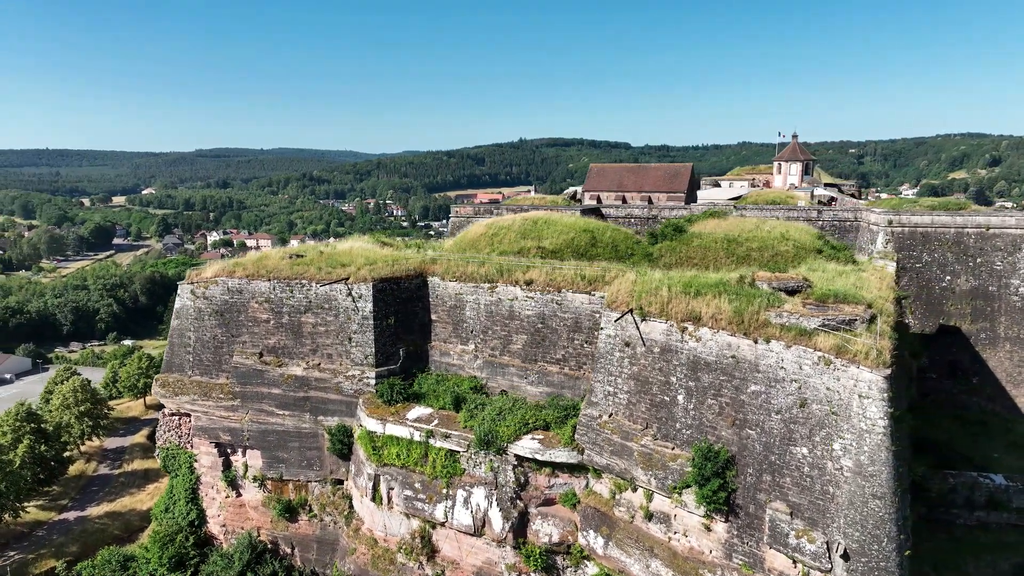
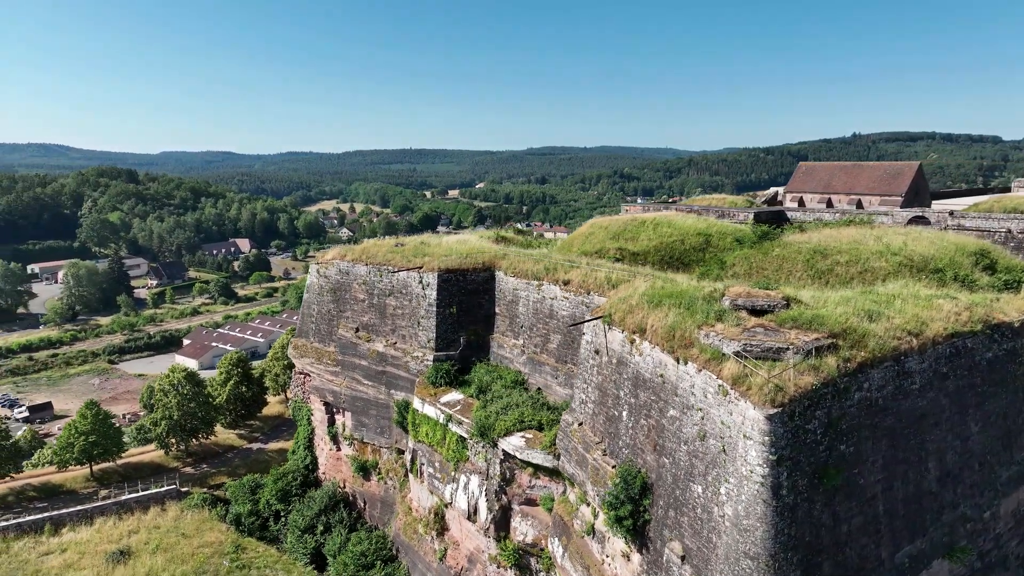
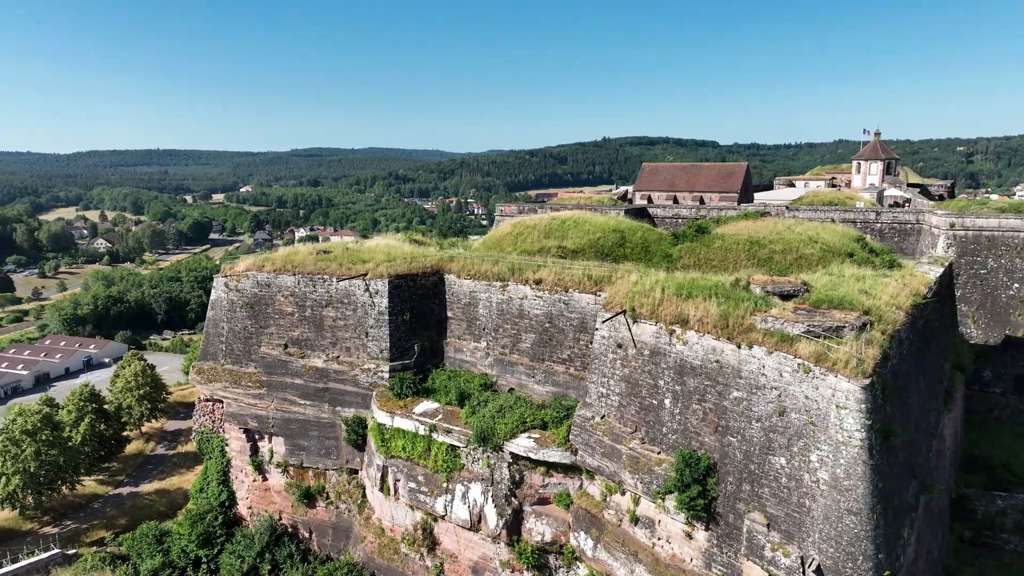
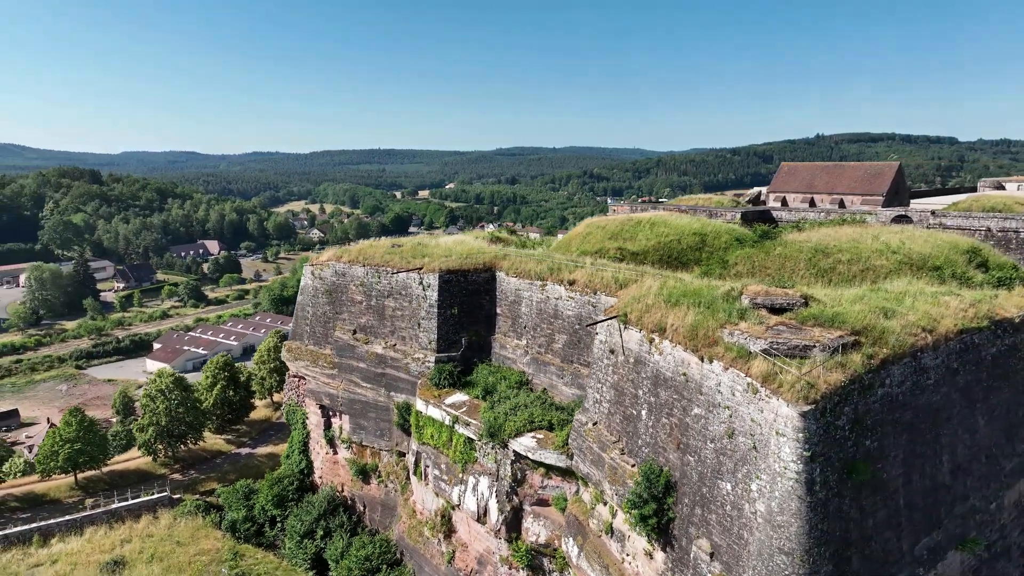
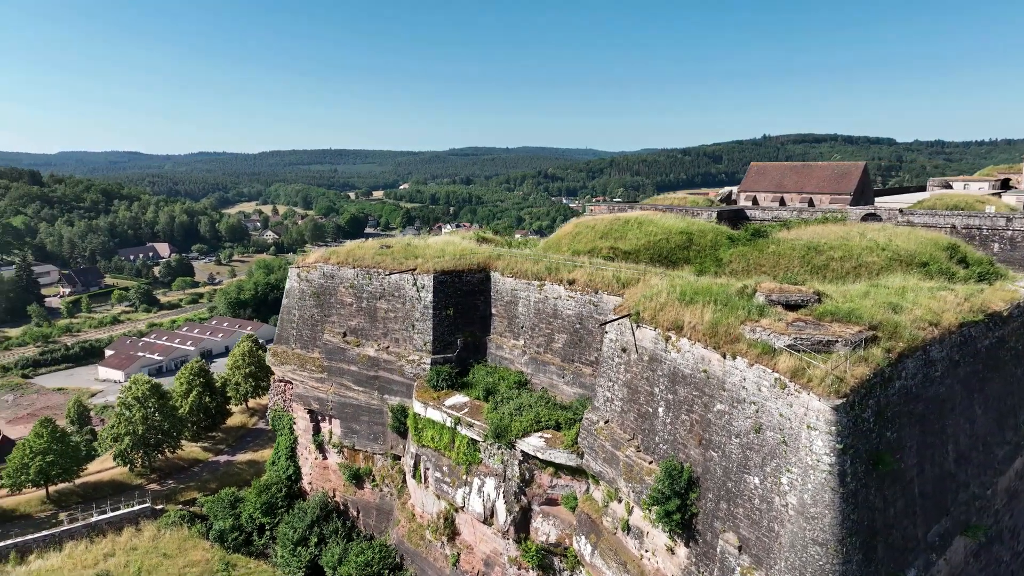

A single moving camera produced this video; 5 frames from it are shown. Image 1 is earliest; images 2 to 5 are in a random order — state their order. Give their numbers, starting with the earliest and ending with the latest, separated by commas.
3, 5, 4, 2
